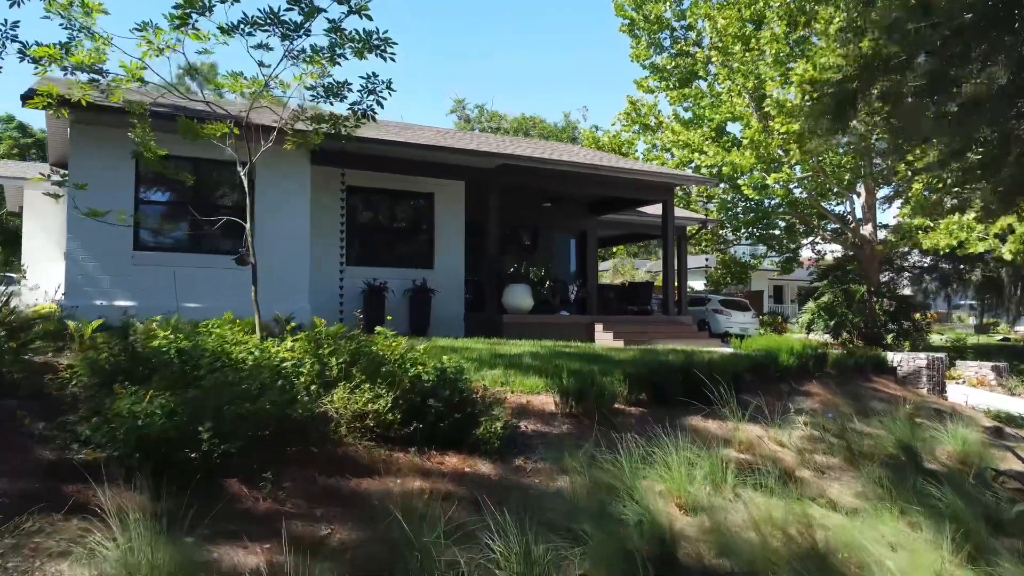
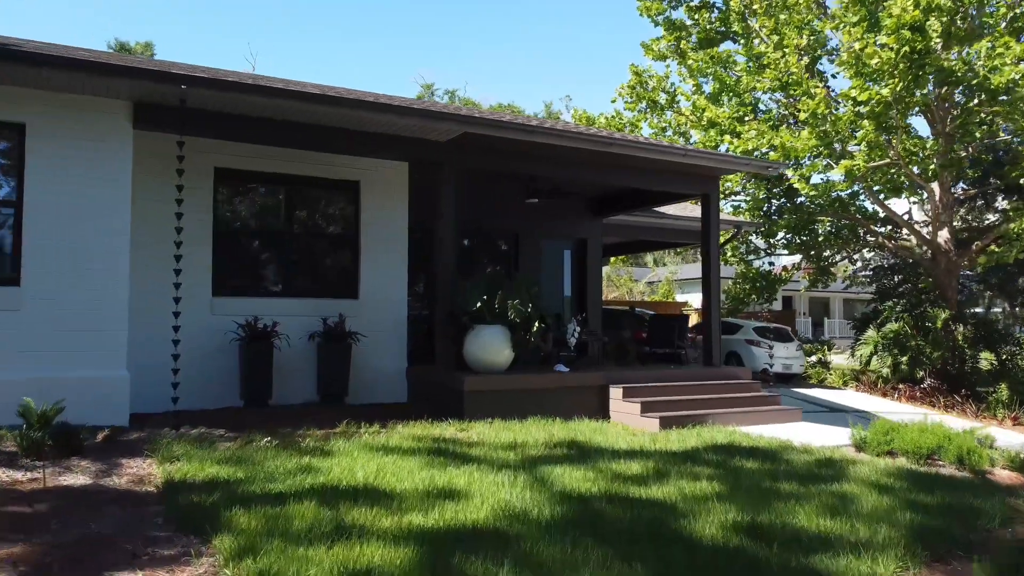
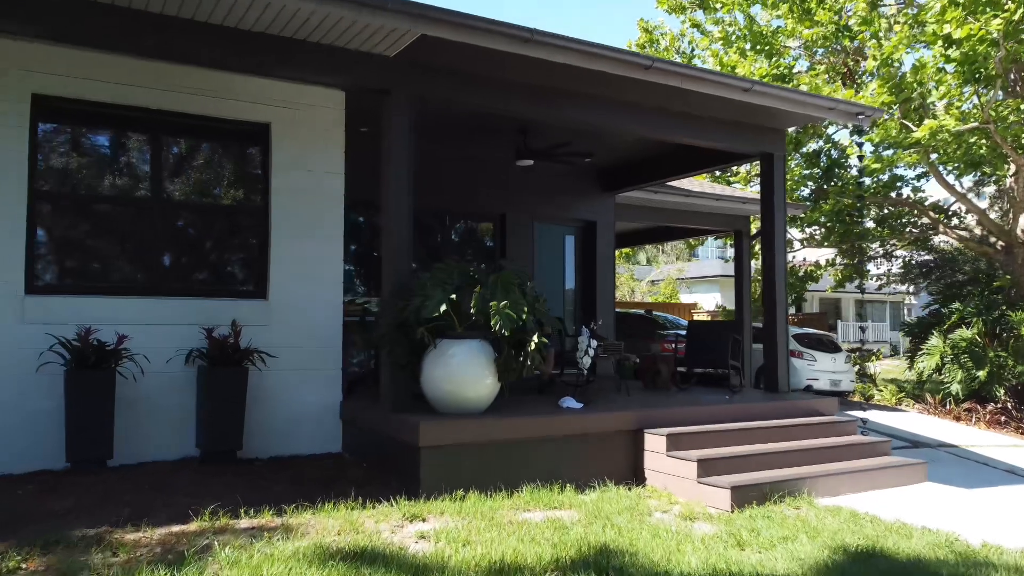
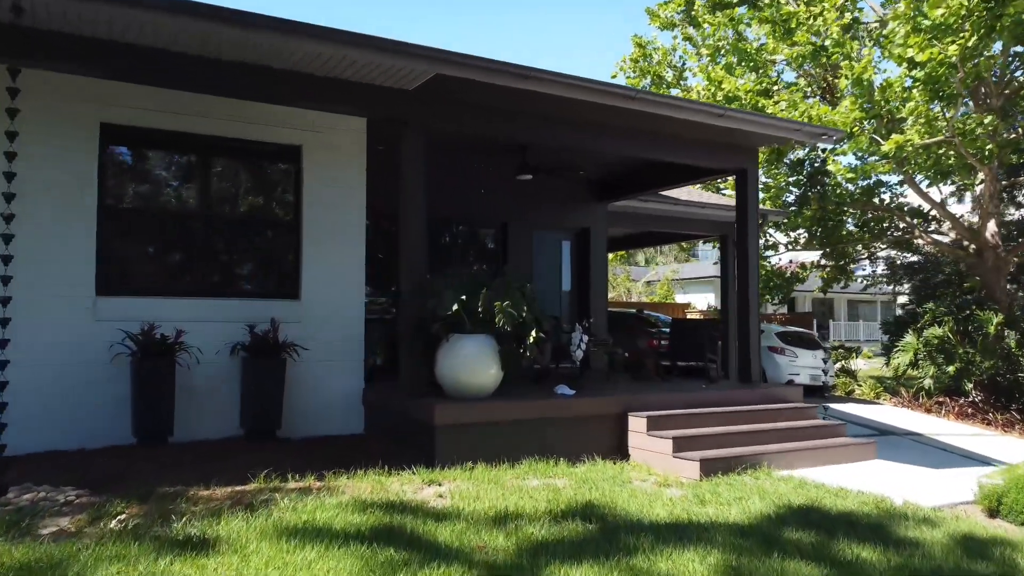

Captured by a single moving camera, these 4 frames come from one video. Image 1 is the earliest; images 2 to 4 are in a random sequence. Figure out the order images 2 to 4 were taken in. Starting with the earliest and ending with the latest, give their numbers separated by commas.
2, 4, 3
